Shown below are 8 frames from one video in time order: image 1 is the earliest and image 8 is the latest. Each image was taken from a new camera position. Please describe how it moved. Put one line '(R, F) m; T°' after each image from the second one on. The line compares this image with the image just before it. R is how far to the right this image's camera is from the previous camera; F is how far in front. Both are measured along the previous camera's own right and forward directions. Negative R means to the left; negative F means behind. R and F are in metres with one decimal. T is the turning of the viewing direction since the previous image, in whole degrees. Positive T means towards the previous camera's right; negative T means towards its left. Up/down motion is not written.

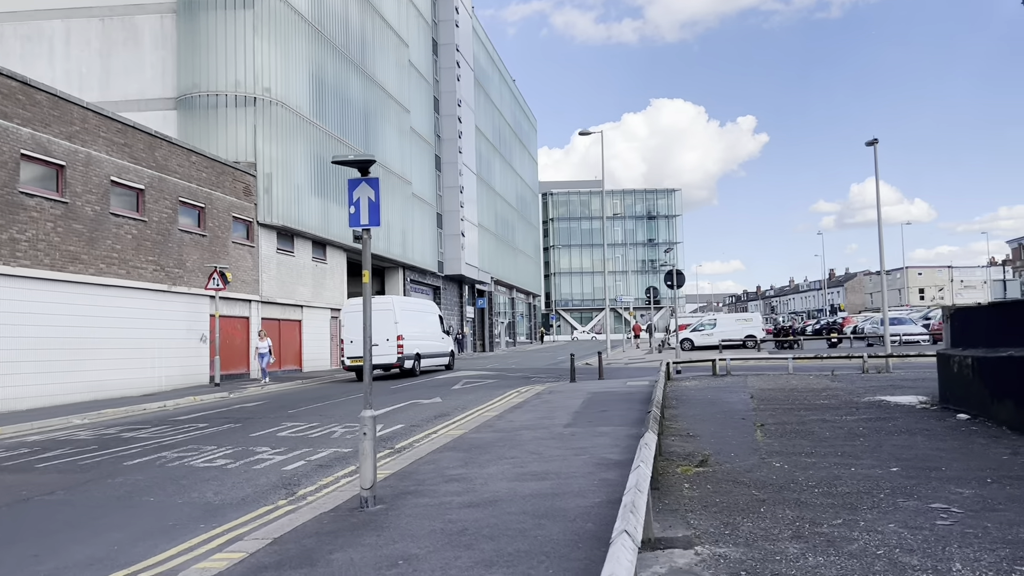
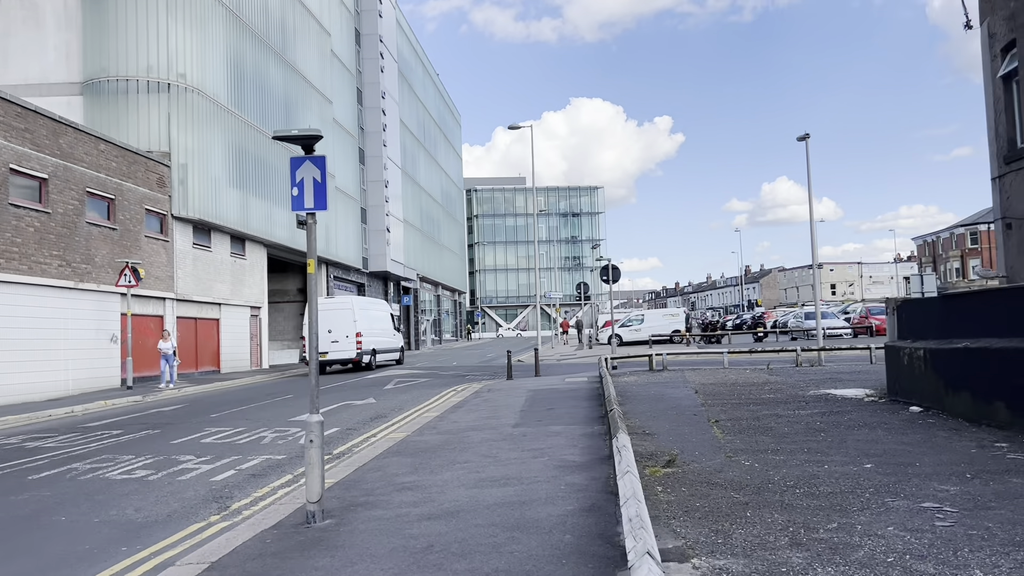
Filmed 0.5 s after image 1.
(-0.3, +0.6) m; +5°
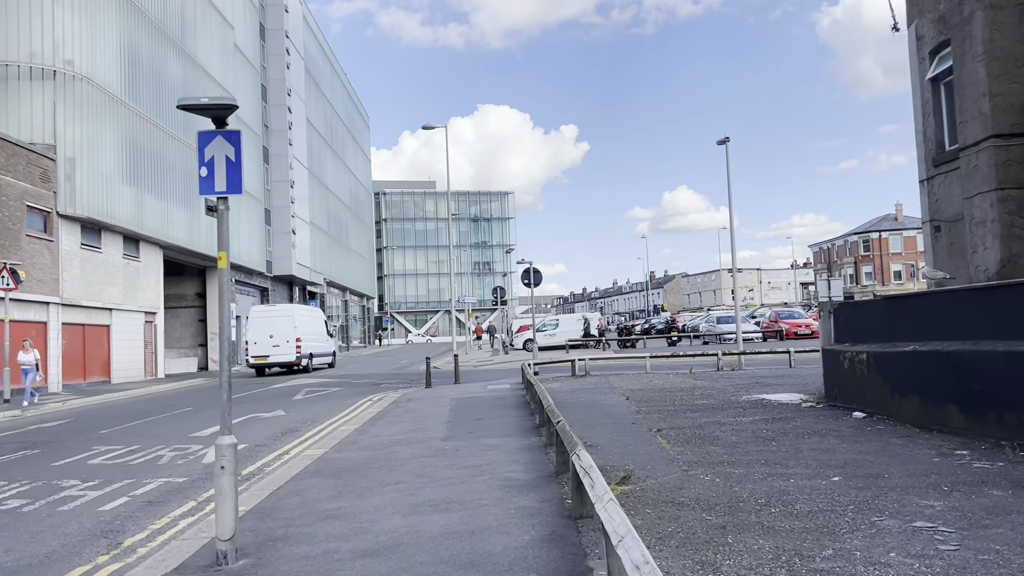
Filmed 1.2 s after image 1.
(-0.3, +0.8) m; +6°
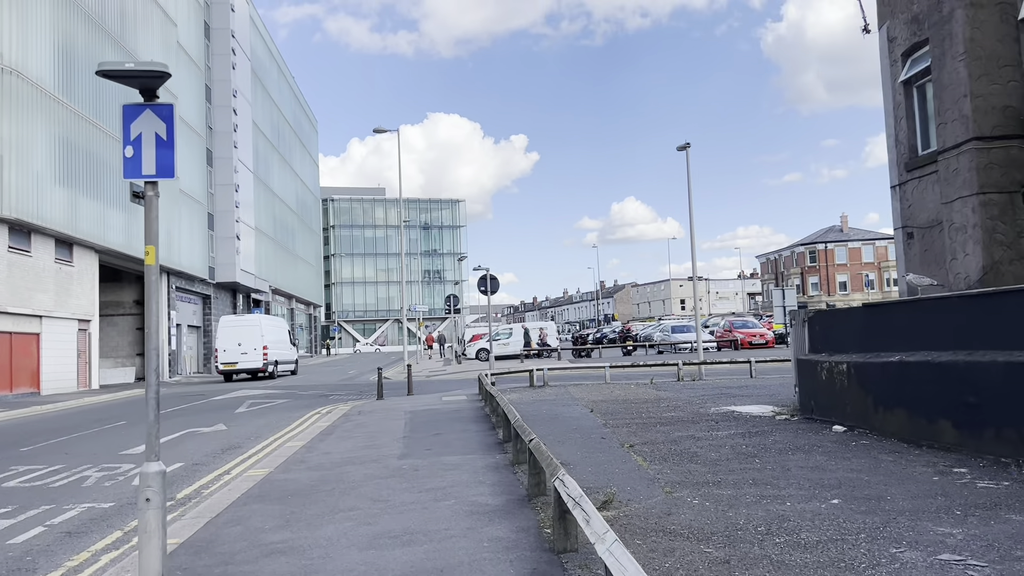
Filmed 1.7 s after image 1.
(-0.2, +0.7) m; +3°
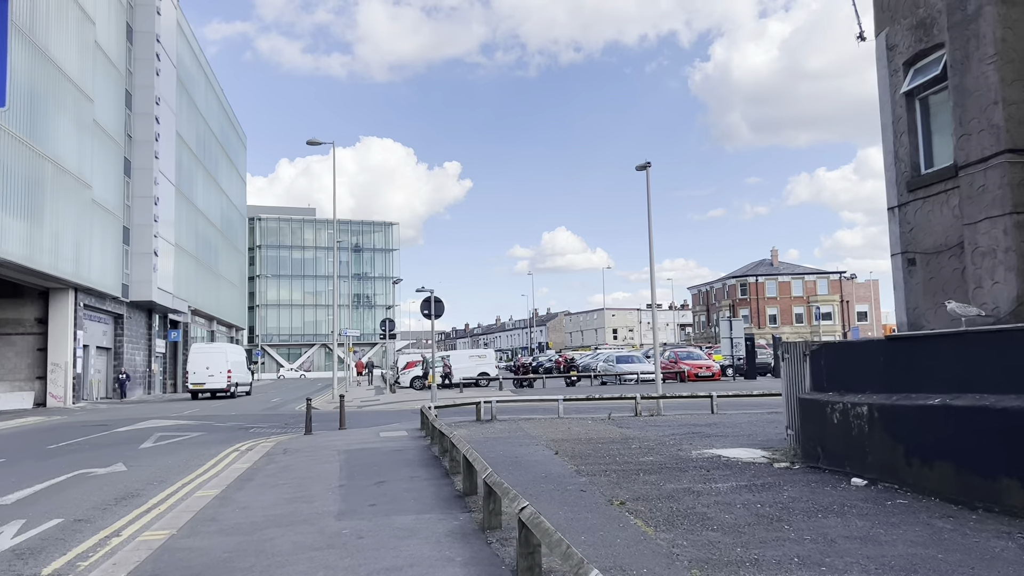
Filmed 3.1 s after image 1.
(-0.4, +1.7) m; +5°
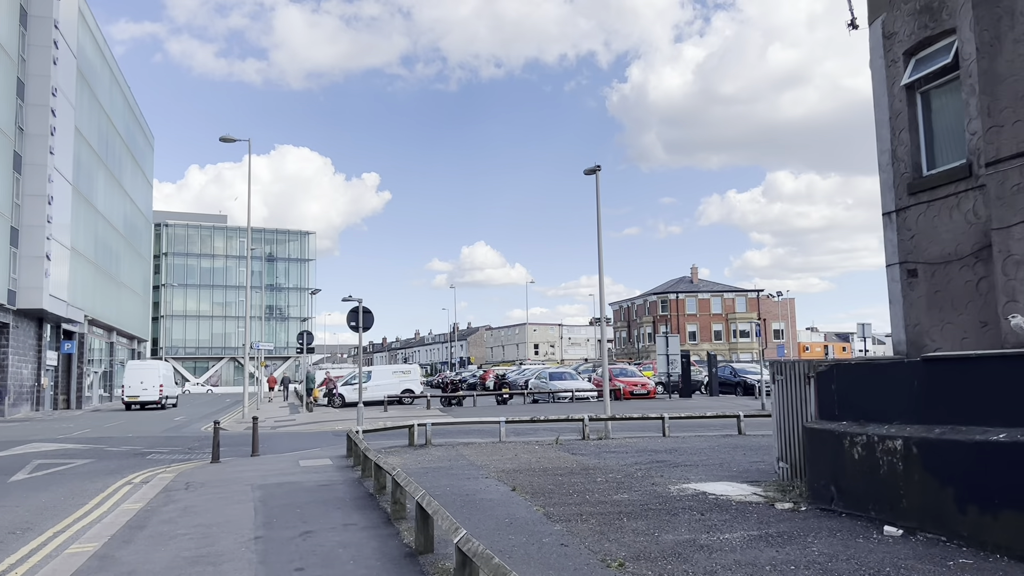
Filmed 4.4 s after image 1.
(-0.4, +1.7) m; +6°
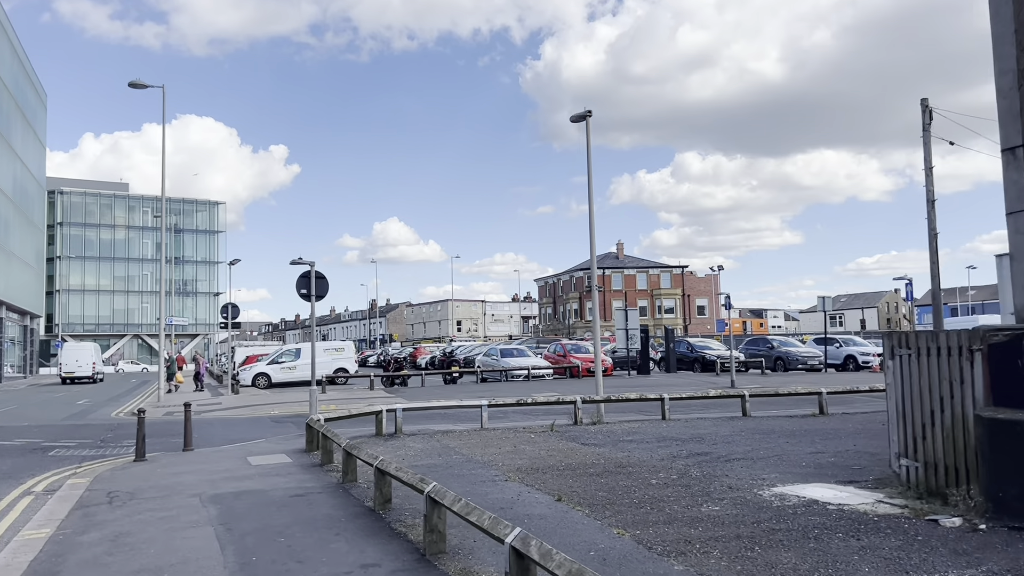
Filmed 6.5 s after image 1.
(-1.2, +2.5) m; +6°
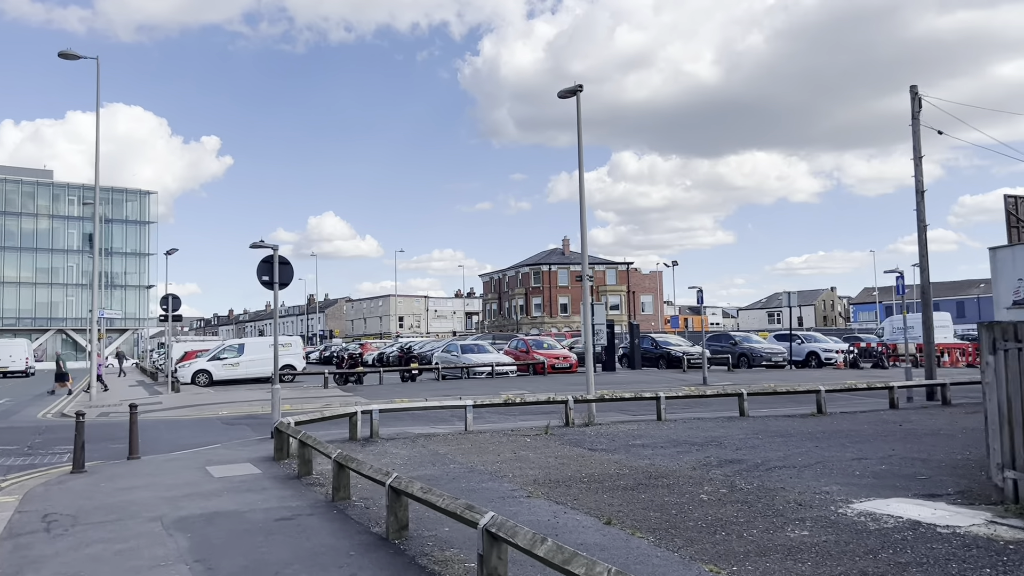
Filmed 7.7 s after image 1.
(-0.8, +1.4) m; +4°
